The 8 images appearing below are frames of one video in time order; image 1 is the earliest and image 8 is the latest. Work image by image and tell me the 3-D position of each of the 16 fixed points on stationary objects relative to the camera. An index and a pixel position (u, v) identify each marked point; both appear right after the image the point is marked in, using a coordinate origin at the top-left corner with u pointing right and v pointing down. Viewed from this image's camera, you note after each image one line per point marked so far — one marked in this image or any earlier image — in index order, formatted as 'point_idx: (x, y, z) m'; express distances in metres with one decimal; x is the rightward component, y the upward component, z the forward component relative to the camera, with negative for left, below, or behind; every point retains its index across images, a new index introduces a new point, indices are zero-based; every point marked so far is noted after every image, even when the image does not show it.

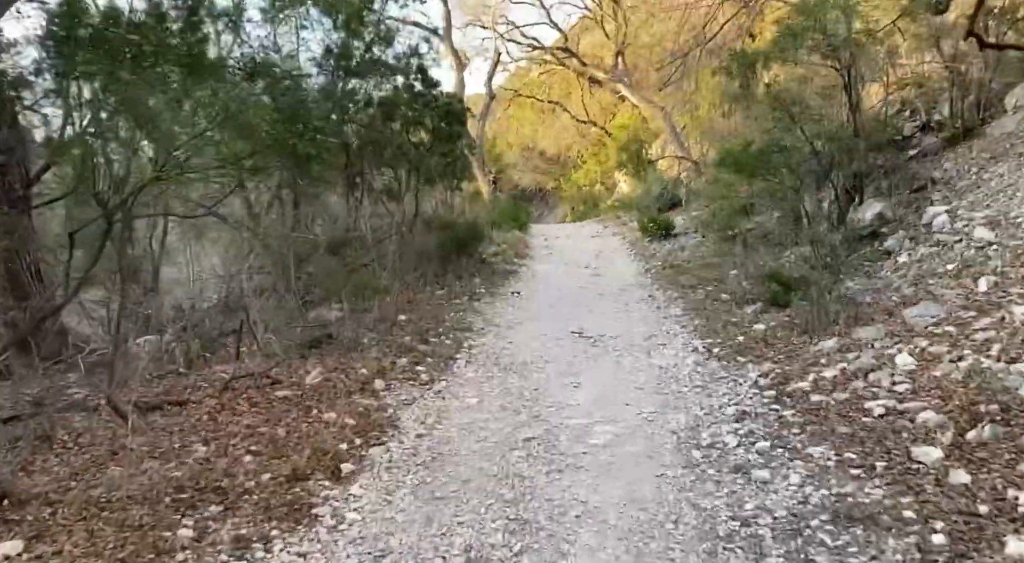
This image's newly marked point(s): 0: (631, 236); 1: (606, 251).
0: (+2.6, +1.0, +16.7) m
1: (+1.9, +0.6, +15.3) m
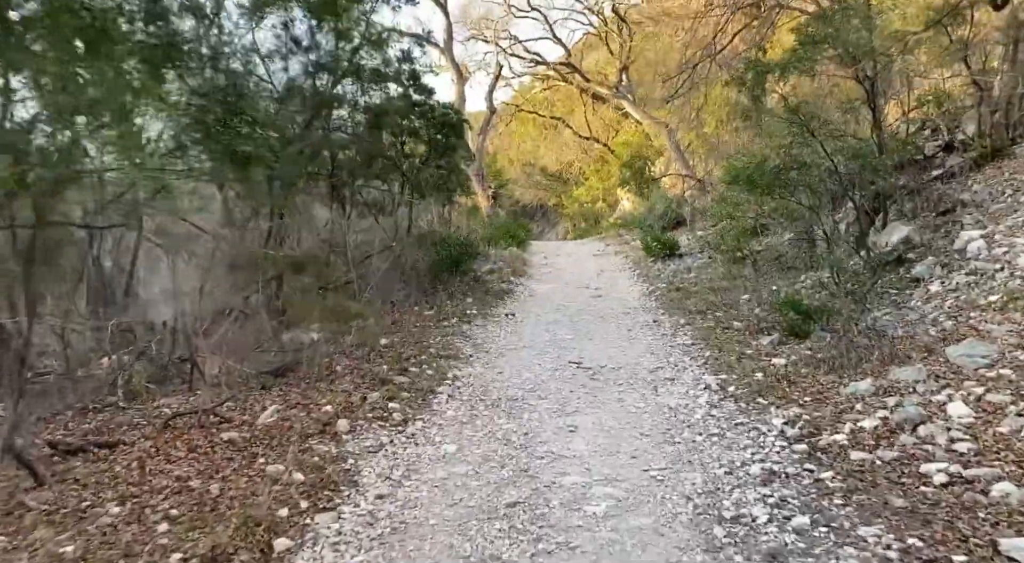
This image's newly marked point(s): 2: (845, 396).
0: (+2.5, +0.5, +16.0) m
1: (+1.8, +0.2, +14.6) m
2: (+2.1, -0.7, +5.0) m
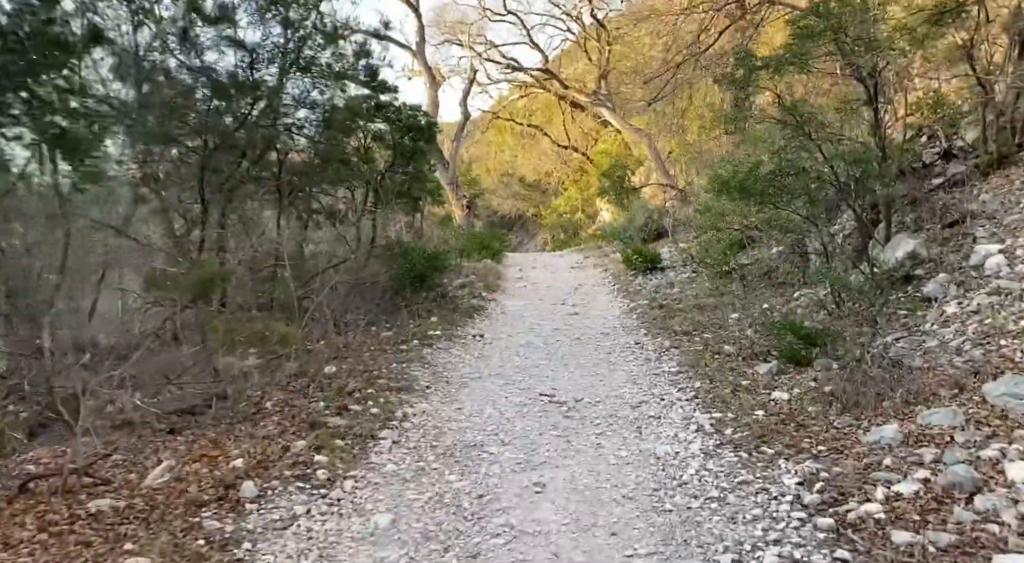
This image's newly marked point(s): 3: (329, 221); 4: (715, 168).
0: (+2.0, +0.3, +15.2) m
1: (+1.3, -0.1, +13.8) m
2: (+1.9, -0.9, +4.1) m
3: (-2.3, +0.8, +9.7) m
4: (+3.8, +2.1, +14.3) m
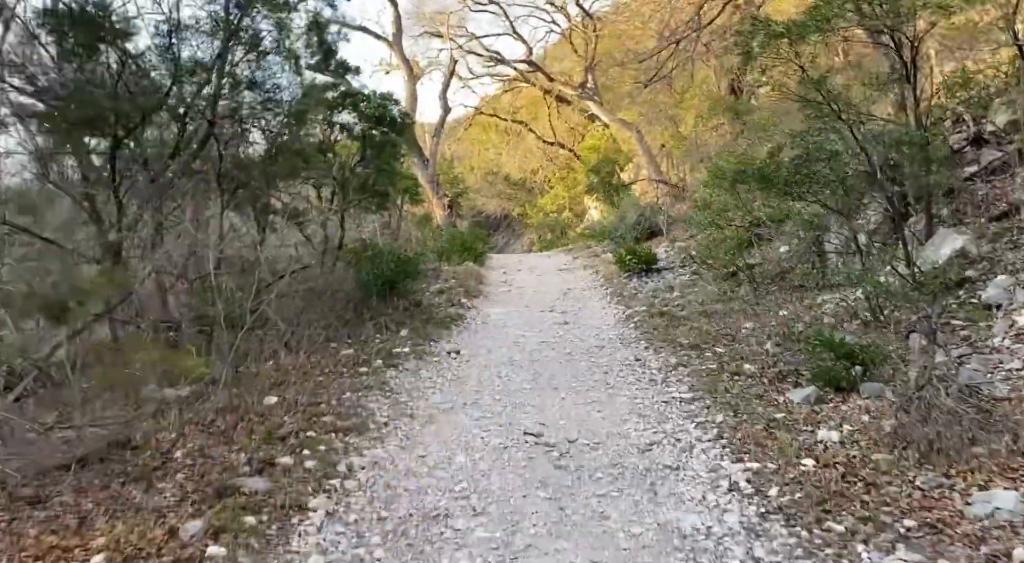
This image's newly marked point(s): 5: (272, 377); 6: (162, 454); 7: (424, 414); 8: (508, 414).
0: (+1.7, +0.2, +14.1) m
1: (+1.1, -0.1, +12.7) m
2: (+1.8, -0.9, +3.0) m
3: (-2.5, +0.7, +8.5) m
4: (+3.5, +2.0, +13.2) m
5: (-2.0, -0.8, +6.5) m
6: (-1.9, -1.0, +4.3) m
7: (-0.6, -0.9, +5.3) m
8: (0.0, -0.9, +5.3) m
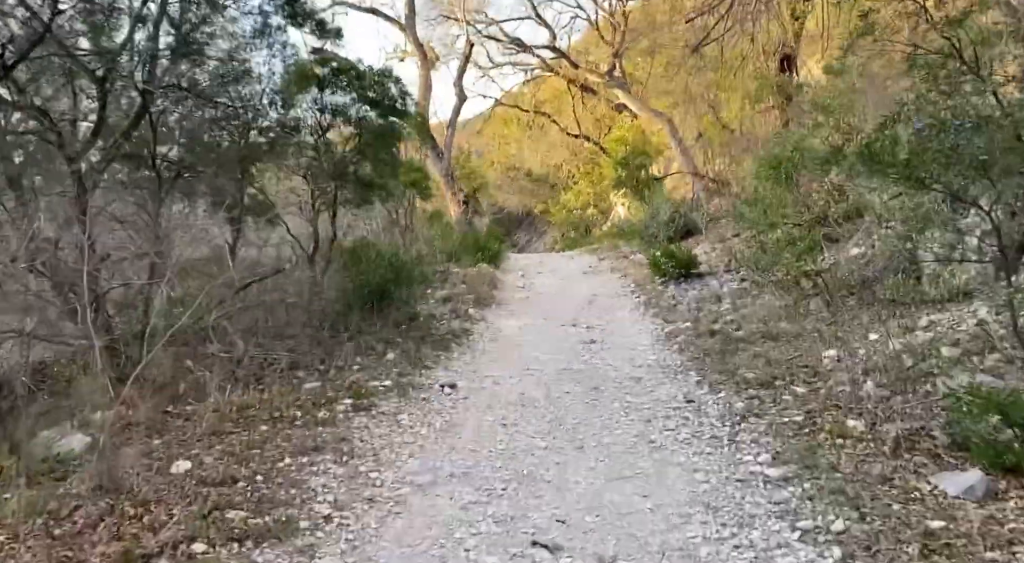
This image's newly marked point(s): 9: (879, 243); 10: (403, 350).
0: (+2.0, +0.1, +12.3) m
1: (+1.3, -0.2, +10.9) m
2: (+1.7, -1.0, +1.3) m
3: (-2.4, +0.6, +6.9) m
4: (+3.7, +1.9, +11.4) m
5: (-1.9, -0.9, +4.9) m
6: (-1.9, -1.1, +2.6) m
7: (-0.6, -1.0, +3.7) m
8: (0.0, -1.0, +3.7) m
9: (+3.7, +0.4, +7.9) m
10: (-1.0, -0.6, +6.9) m
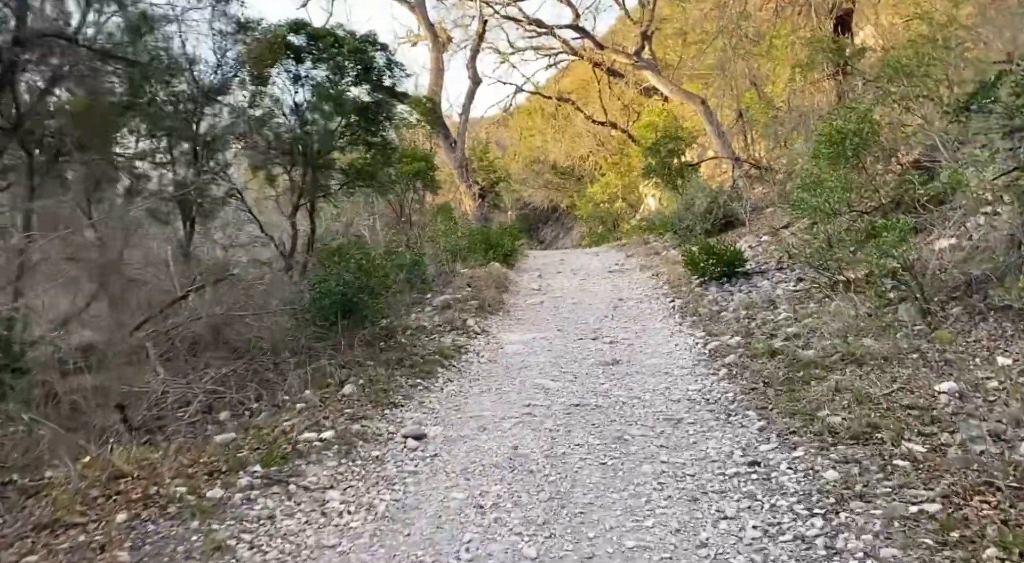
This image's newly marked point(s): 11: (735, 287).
0: (+2.2, +0.1, +10.7) m
1: (+1.4, -0.2, +9.3) m
2: (+1.5, -1.1, -0.4) m
3: (-2.4, +0.5, +5.4) m
4: (+3.9, +1.9, +9.6) m
5: (-2.0, -1.0, +3.4) m
6: (-2.1, -1.1, +1.1) m
7: (-0.7, -1.1, +2.1) m
8: (-0.1, -1.1, +2.1) m
9: (+3.7, +0.4, +6.2) m
10: (-1.0, -0.7, +5.4) m
11: (+2.5, -0.1, +8.8) m
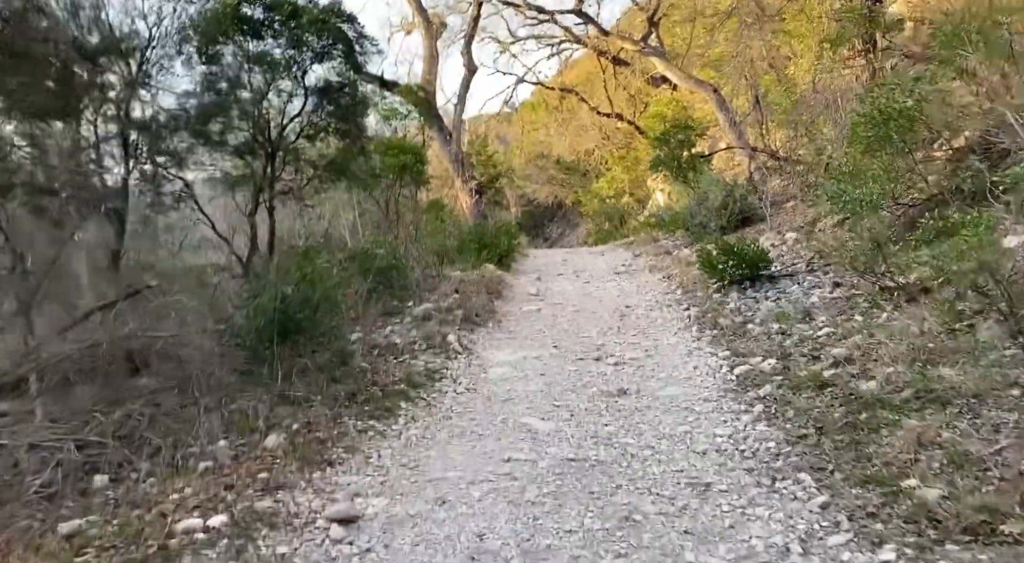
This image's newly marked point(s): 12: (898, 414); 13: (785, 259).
0: (+2.1, +0.1, +9.5) m
1: (+1.4, -0.3, +8.1) m
2: (+1.3, -1.2, -1.6) m
3: (-2.5, +0.4, +4.2) m
4: (+3.7, +1.9, +8.4) m
5: (-2.2, -1.1, +2.2) m
6: (-2.3, -1.3, 0.0) m
7: (-0.9, -1.2, +0.9) m
8: (-0.3, -1.2, +0.9) m
9: (+3.6, +0.3, +4.9) m
10: (-1.1, -0.8, +4.2) m
11: (+2.4, -0.1, +7.6) m
12: (+1.8, -0.6, +3.7) m
13: (+3.0, +0.3, +8.6) m
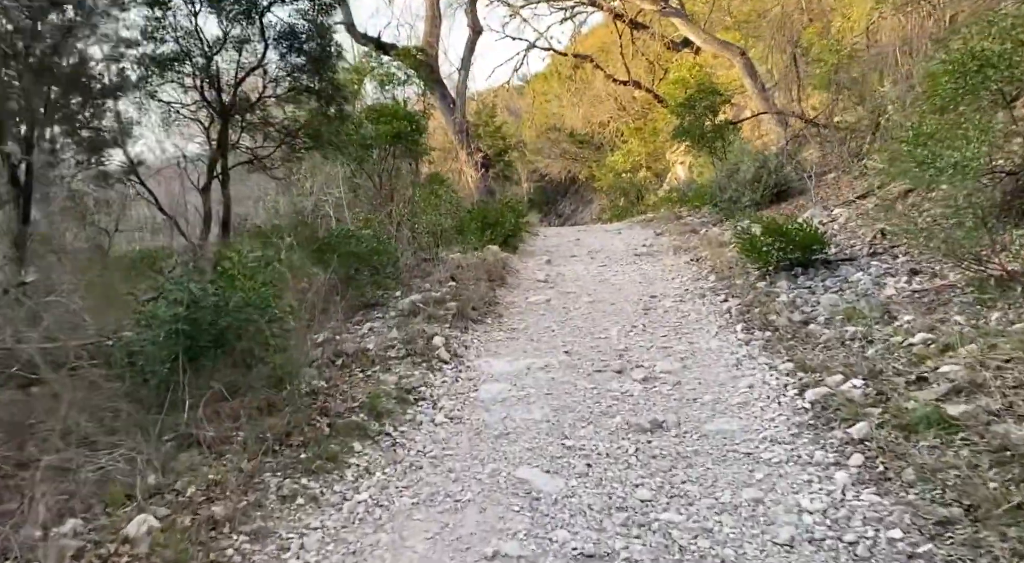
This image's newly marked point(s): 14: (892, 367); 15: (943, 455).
0: (+2.1, +0.2, +8.1) m
1: (+1.4, -0.2, +6.7) m
2: (+1.2, -1.4, -2.9) m
3: (-2.6, +0.4, +2.9) m
4: (+3.8, +2.0, +7.0) m
5: (-2.2, -1.2, +0.9) m
6: (-2.4, -1.4, -1.3) m
7: (-1.0, -1.3, -0.3) m
8: (-0.4, -1.3, -0.4) m
9: (+3.6, +0.4, +3.5) m
10: (-1.2, -0.8, +2.9) m
11: (+2.4, 0.0, +6.2) m
12: (+1.8, -0.6, +2.4) m
13: (+3.1, +0.4, +7.2) m
14: (+1.9, -0.4, +3.9) m
15: (+1.6, -0.6, +2.9) m
